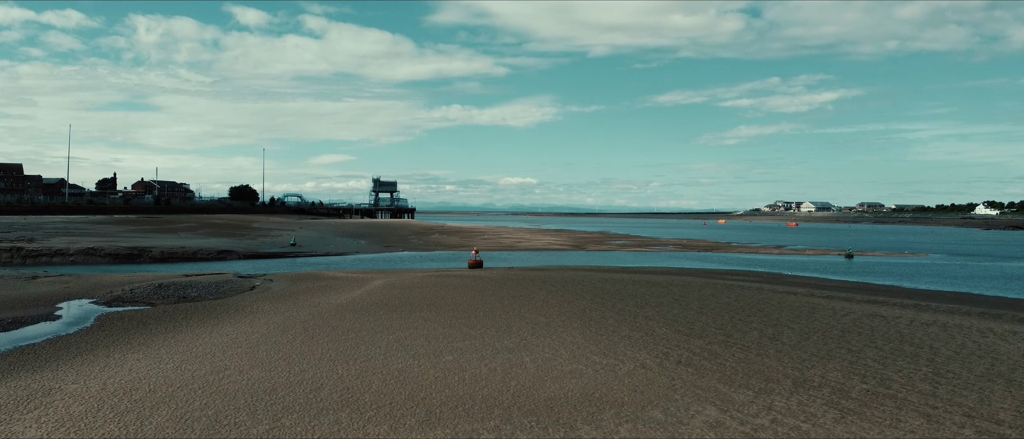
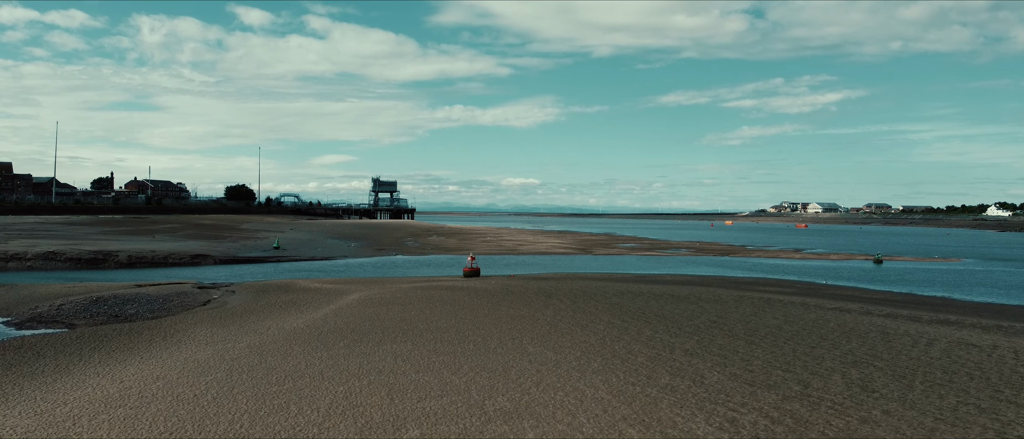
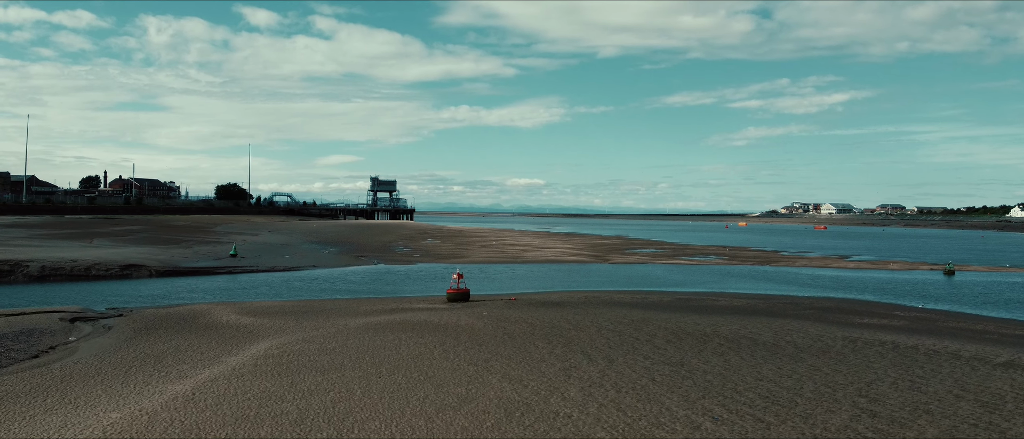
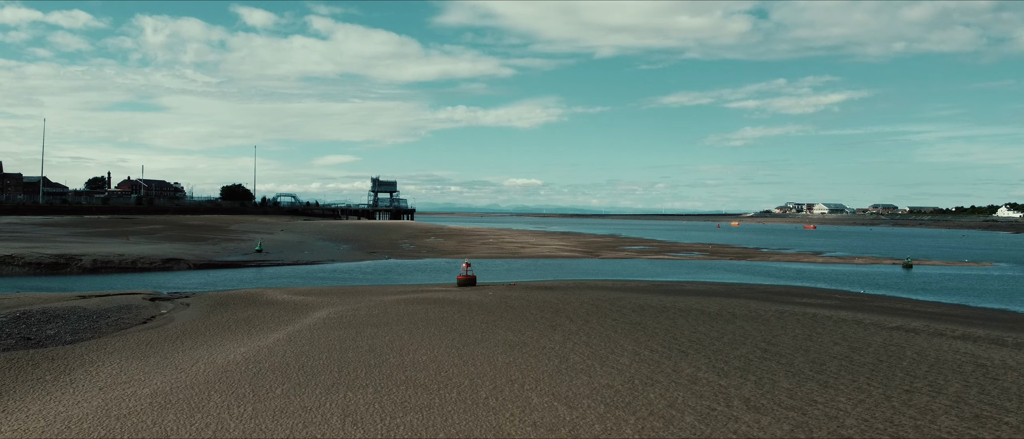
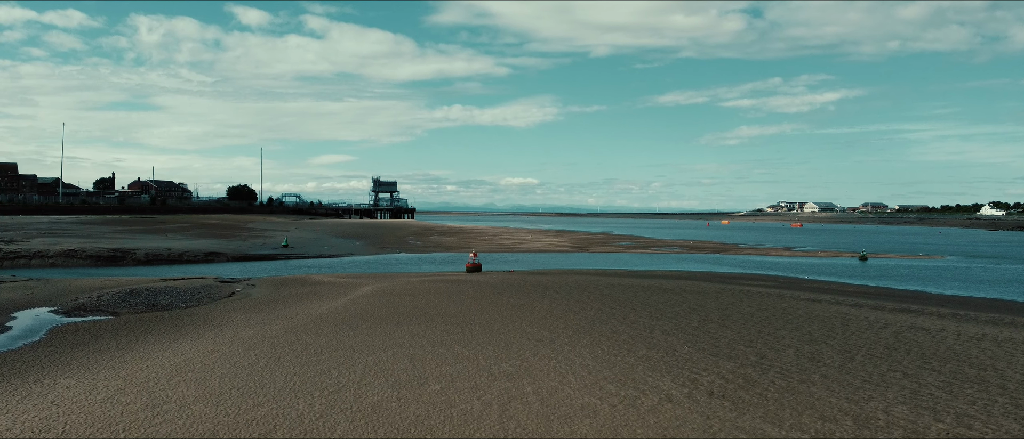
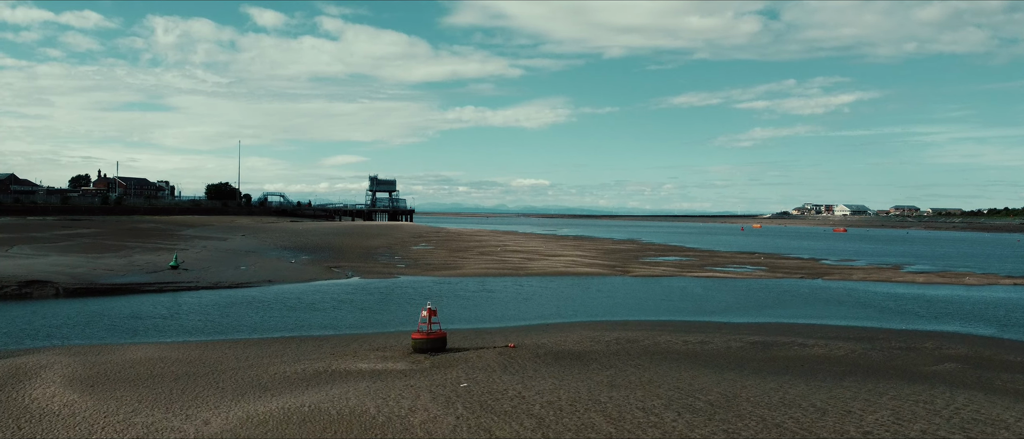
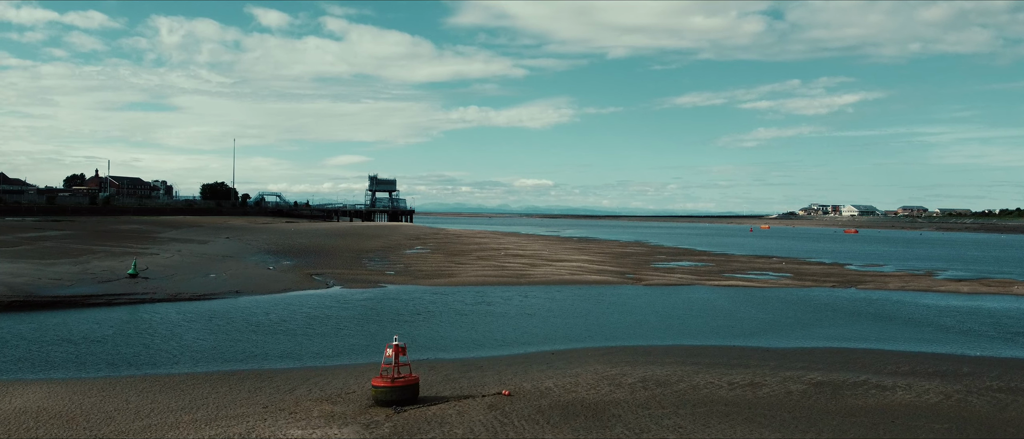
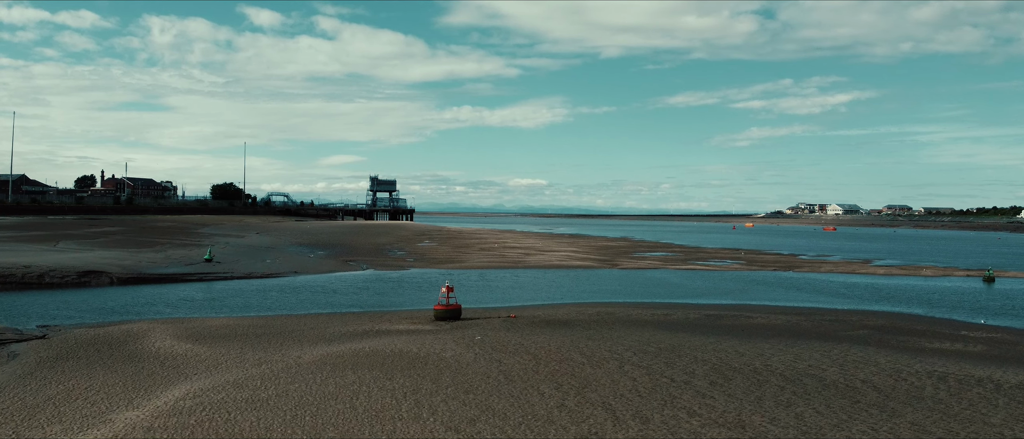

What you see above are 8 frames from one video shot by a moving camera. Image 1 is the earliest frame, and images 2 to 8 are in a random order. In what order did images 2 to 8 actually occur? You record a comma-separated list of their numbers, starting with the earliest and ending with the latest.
5, 2, 4, 3, 8, 6, 7
